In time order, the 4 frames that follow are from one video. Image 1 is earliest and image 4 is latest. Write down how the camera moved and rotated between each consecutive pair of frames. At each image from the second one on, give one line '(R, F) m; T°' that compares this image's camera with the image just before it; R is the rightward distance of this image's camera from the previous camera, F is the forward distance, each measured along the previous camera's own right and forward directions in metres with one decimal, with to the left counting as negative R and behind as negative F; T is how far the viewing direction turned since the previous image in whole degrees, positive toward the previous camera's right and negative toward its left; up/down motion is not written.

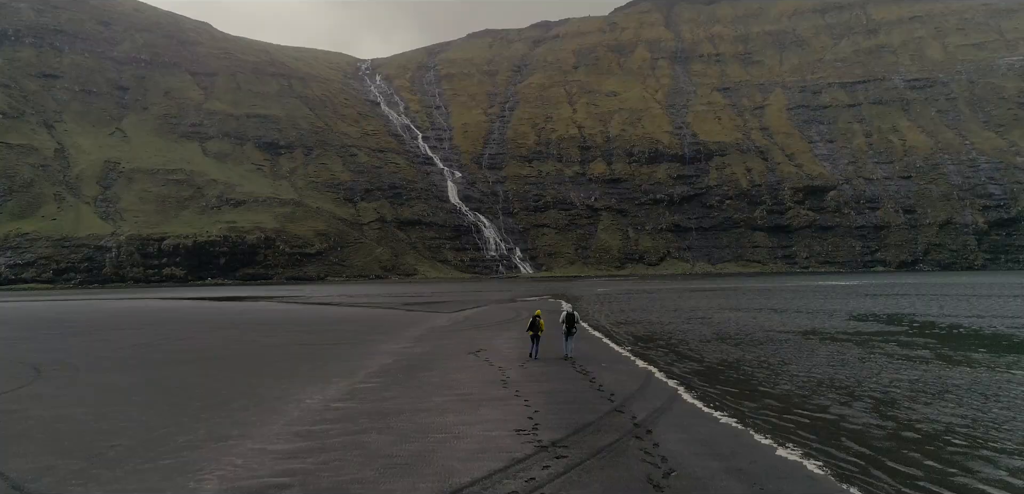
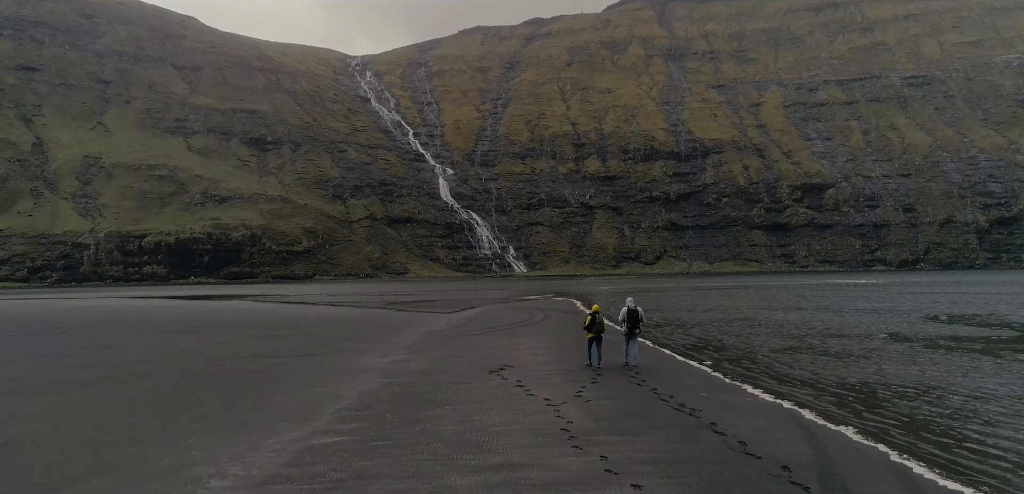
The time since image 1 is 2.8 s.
(-0.5, +2.7) m; +1°
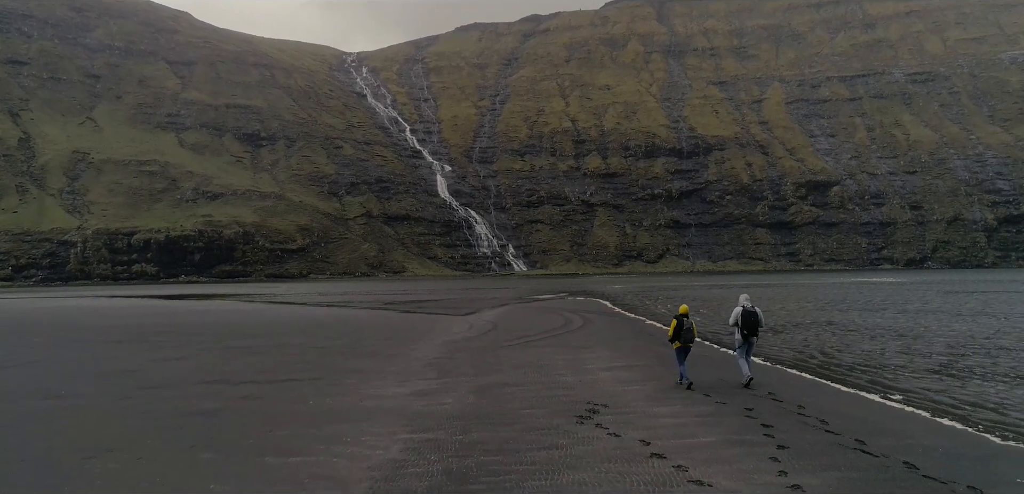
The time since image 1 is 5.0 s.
(-0.7, +2.3) m; 0°
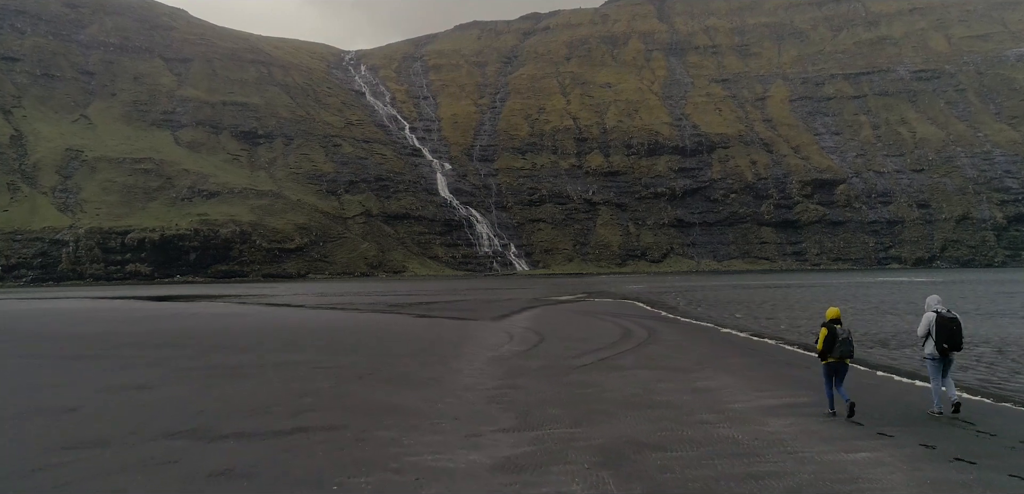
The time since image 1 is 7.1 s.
(-0.9, +1.8) m; 0°
